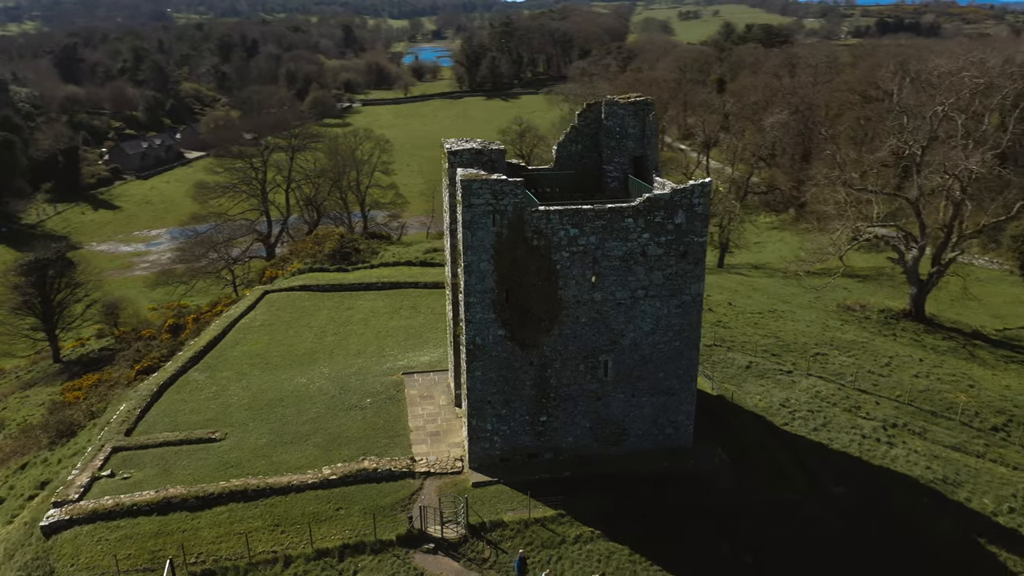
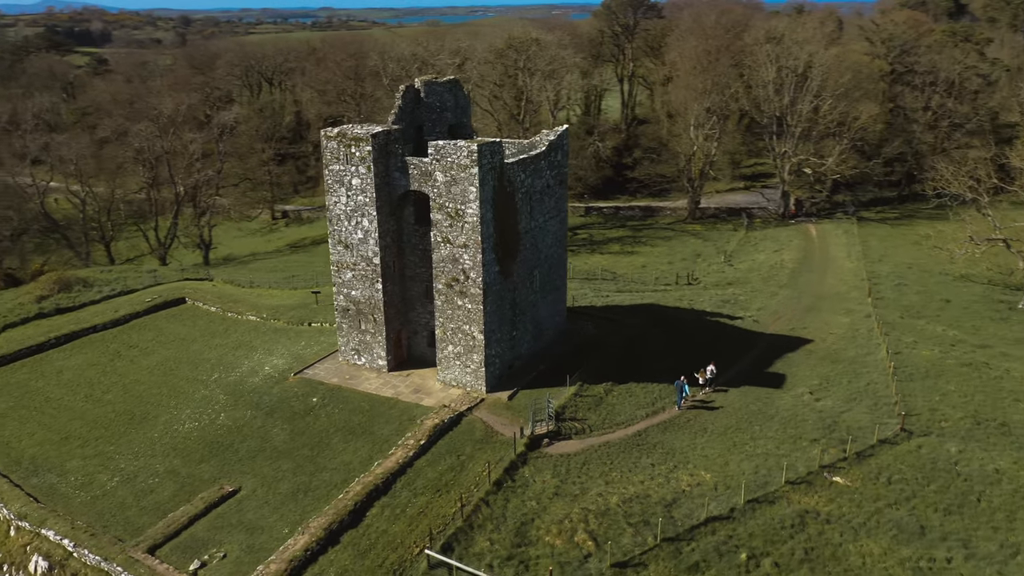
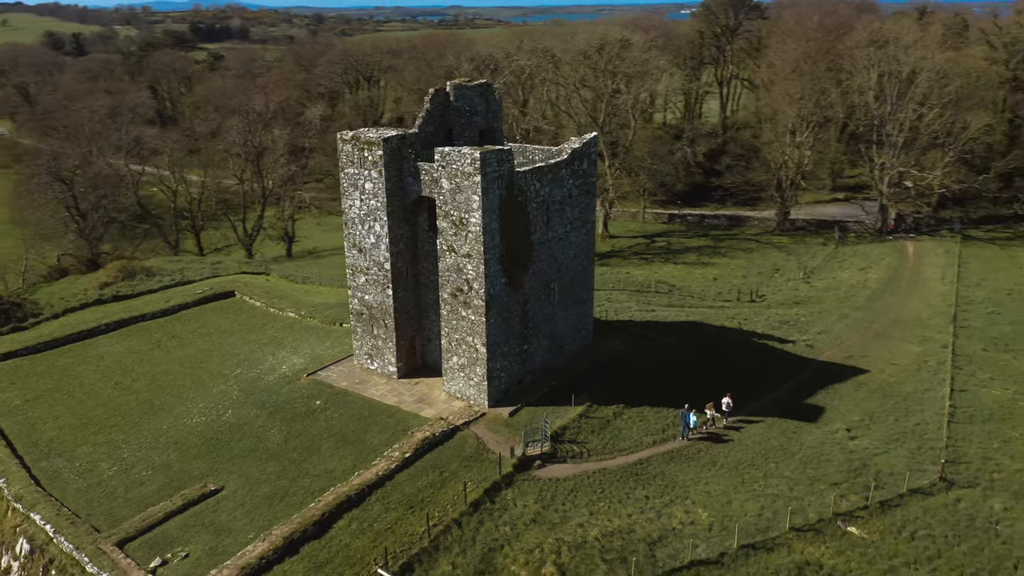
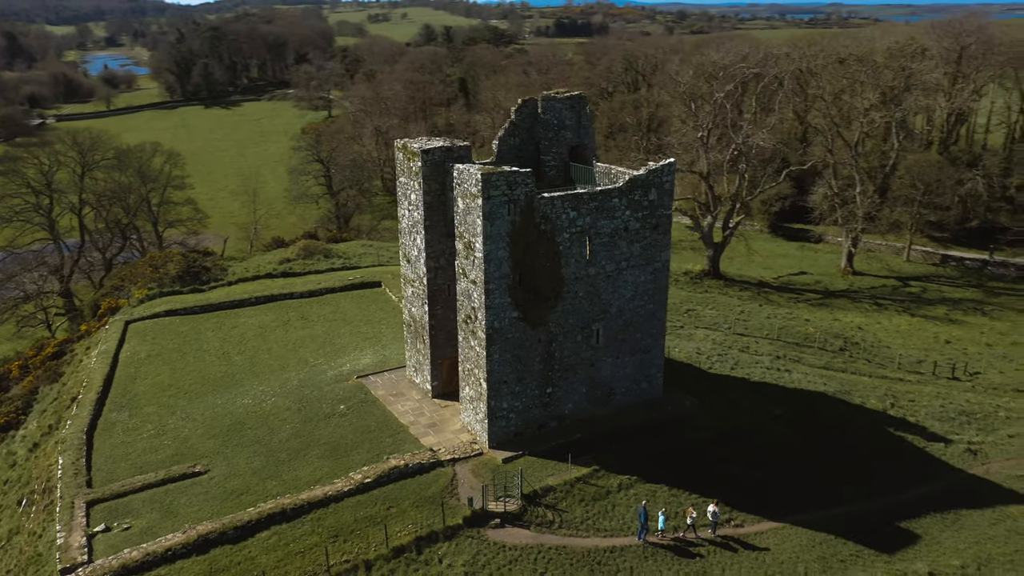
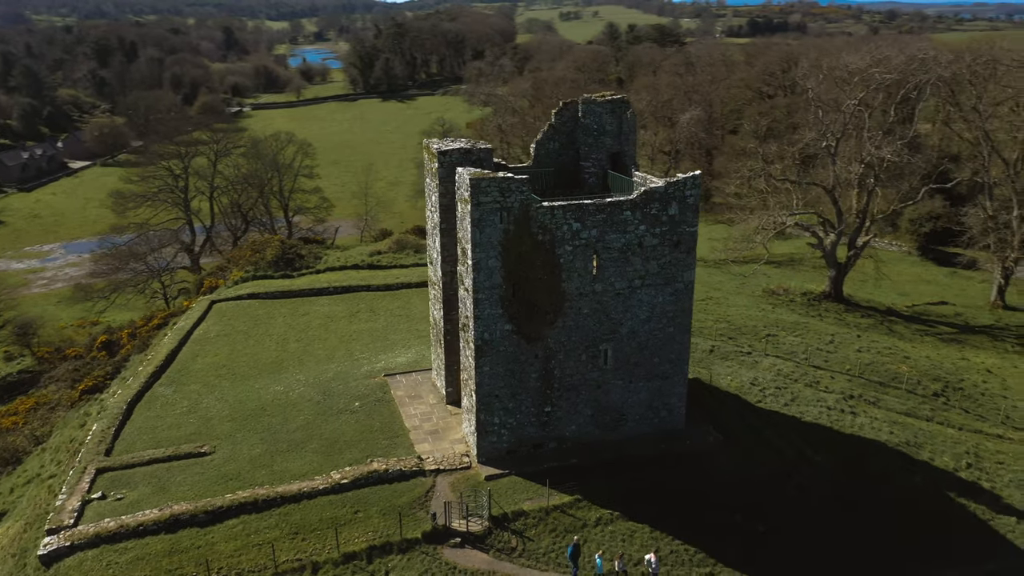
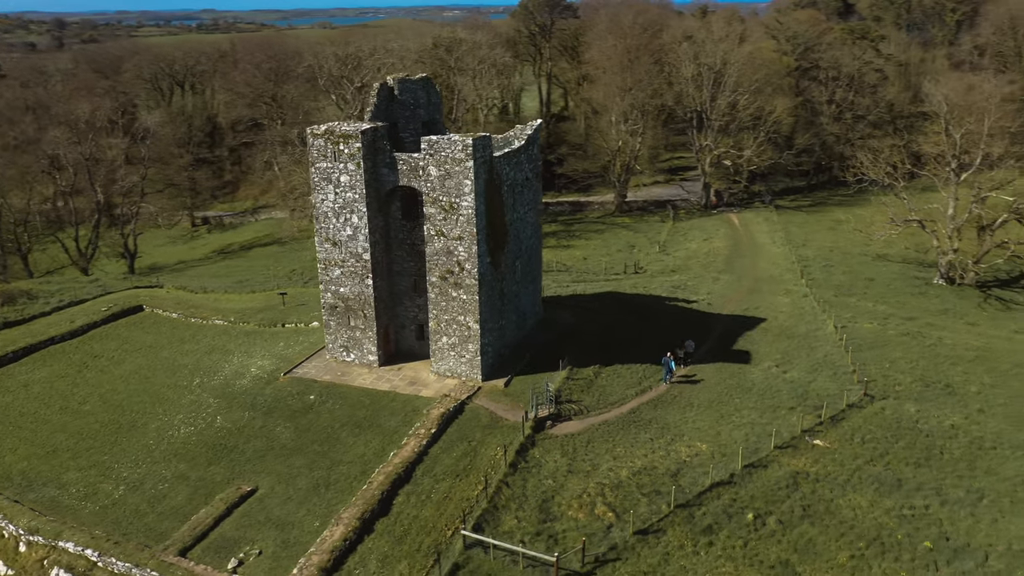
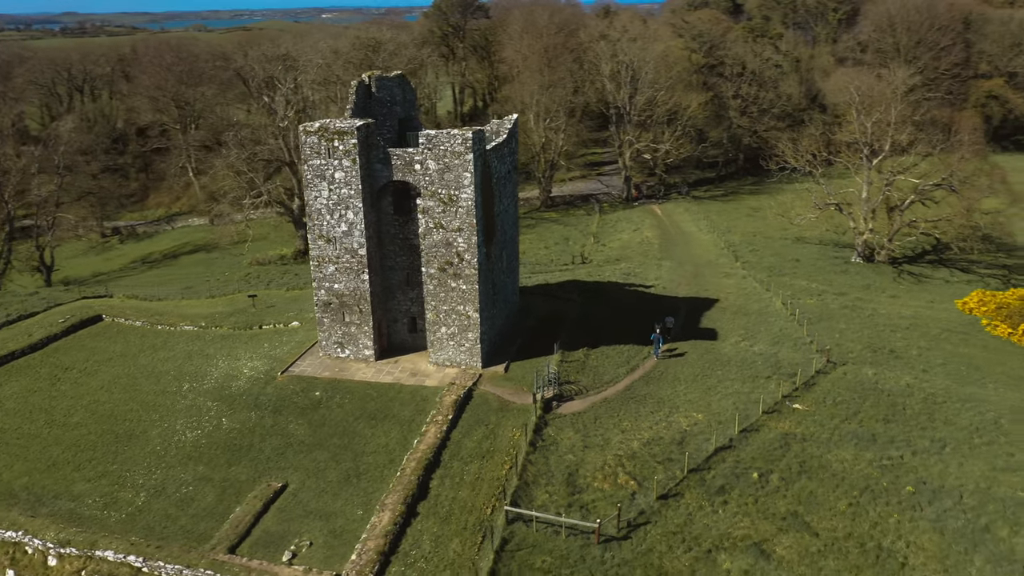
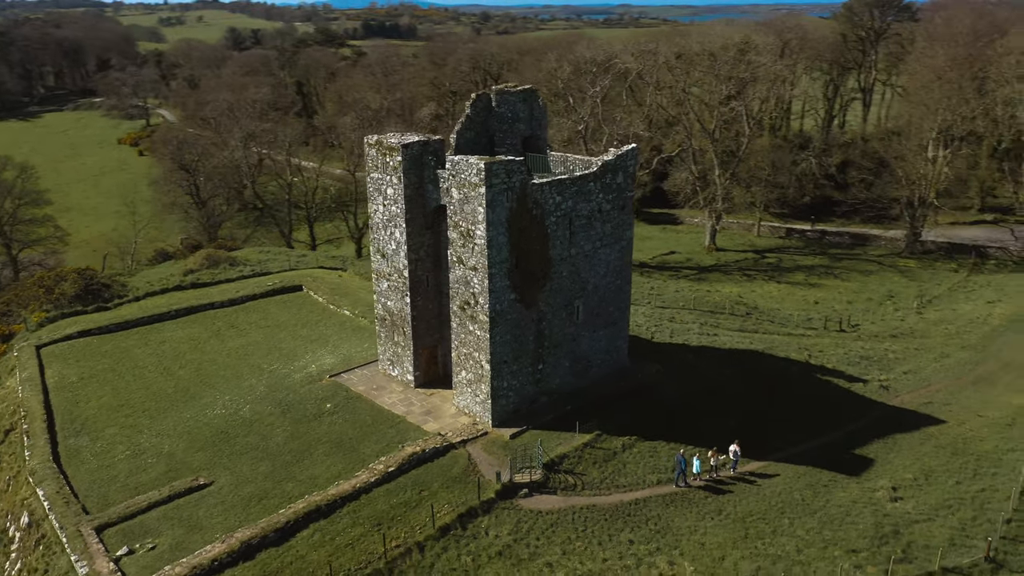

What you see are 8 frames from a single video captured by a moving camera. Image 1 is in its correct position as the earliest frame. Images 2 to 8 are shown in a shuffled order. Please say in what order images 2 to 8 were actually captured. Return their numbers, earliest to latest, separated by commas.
5, 4, 8, 3, 2, 6, 7
